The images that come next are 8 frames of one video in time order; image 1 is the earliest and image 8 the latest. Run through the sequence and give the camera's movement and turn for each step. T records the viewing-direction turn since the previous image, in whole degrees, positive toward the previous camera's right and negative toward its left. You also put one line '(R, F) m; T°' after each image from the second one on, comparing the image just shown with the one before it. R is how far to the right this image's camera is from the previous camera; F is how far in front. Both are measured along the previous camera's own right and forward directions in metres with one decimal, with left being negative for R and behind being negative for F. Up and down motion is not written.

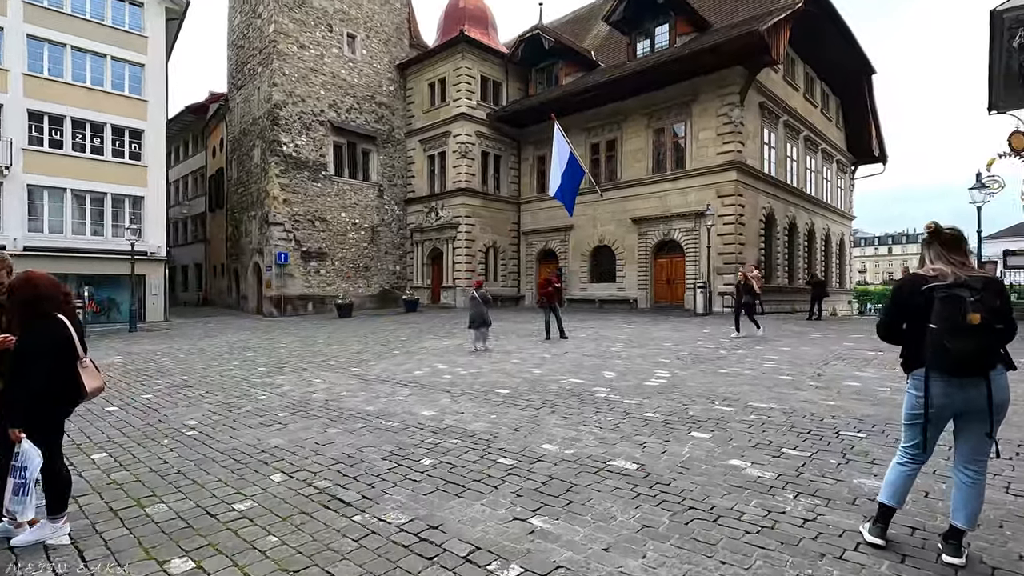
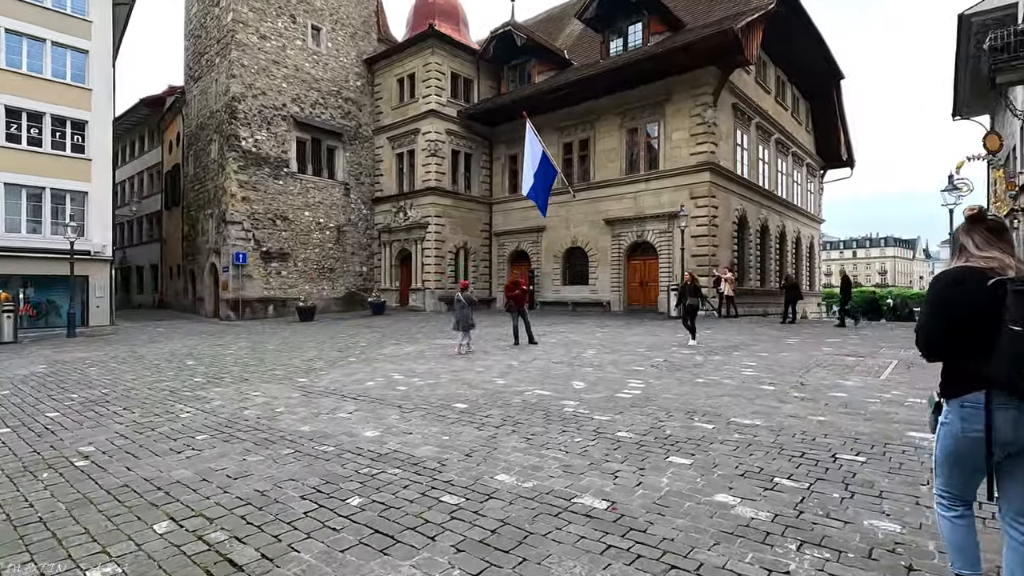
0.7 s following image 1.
(+0.2, +0.8) m; +3°
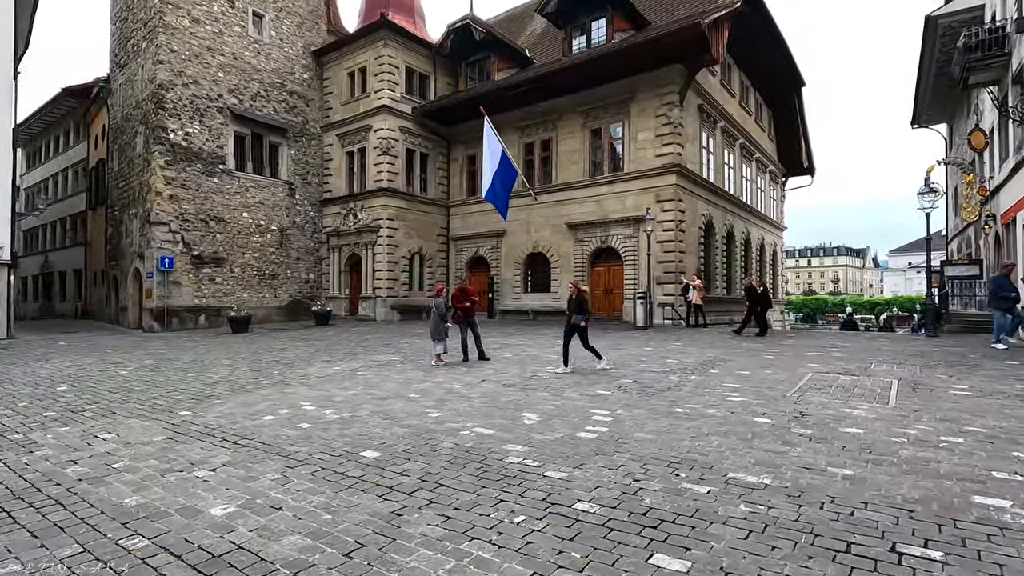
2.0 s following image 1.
(+0.4, +1.6) m; +4°
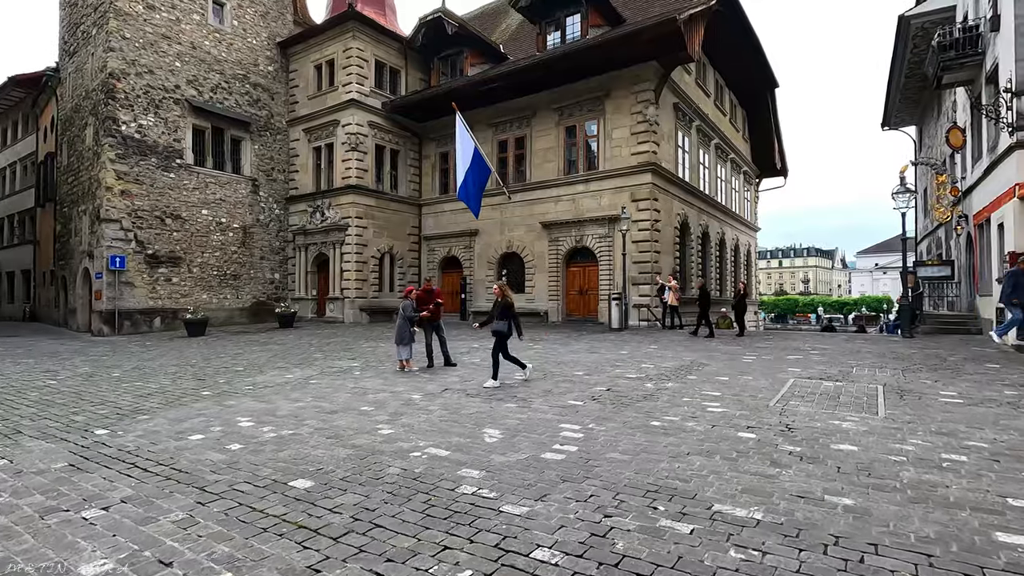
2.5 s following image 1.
(+0.2, +0.7) m; +2°
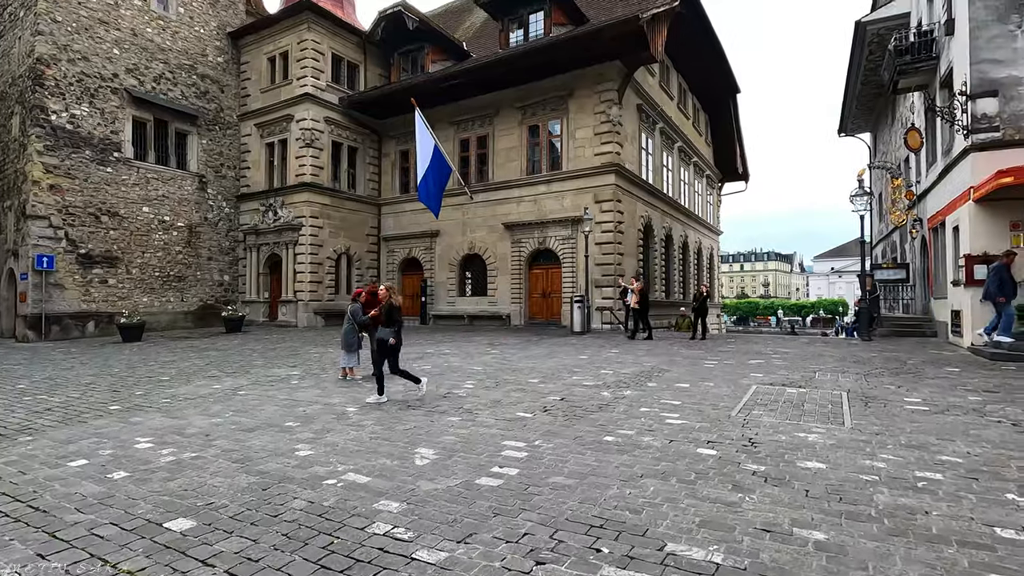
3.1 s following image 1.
(+0.3, +0.6) m; +3°
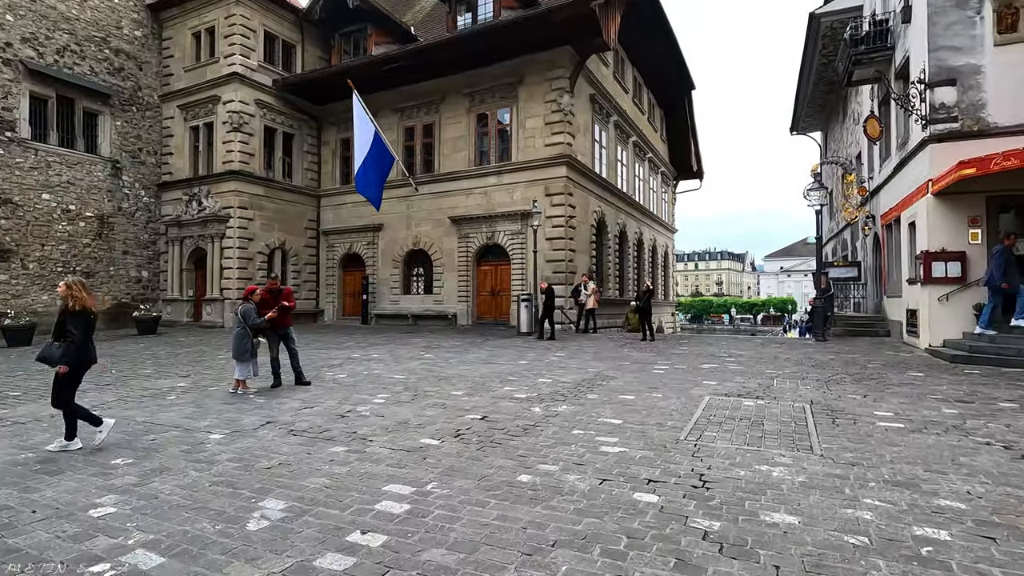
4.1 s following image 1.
(+0.6, +1.3) m; +4°
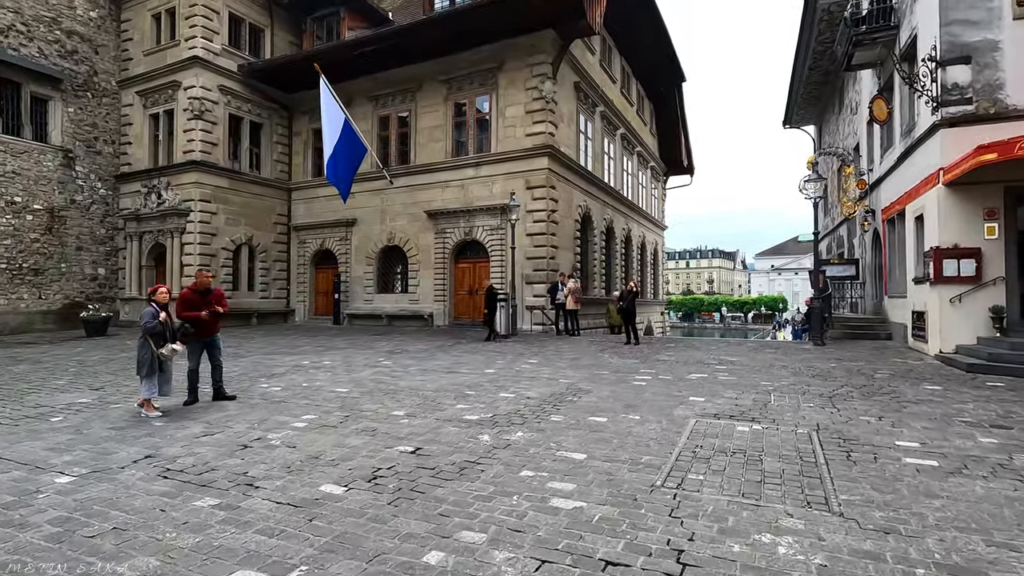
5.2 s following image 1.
(+0.5, +1.2) m; +1°
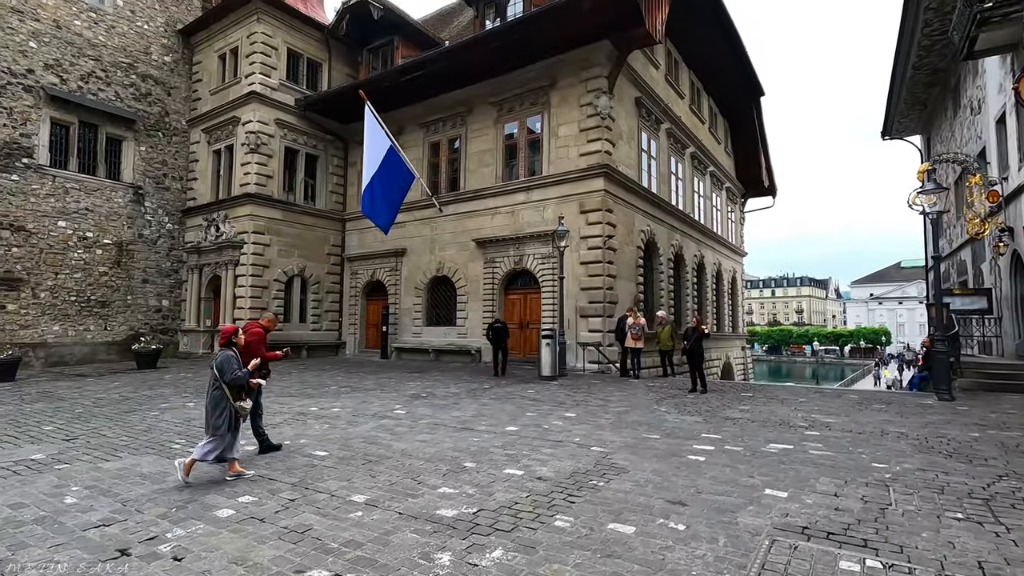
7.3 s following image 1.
(+0.7, +1.8) m; -8°
